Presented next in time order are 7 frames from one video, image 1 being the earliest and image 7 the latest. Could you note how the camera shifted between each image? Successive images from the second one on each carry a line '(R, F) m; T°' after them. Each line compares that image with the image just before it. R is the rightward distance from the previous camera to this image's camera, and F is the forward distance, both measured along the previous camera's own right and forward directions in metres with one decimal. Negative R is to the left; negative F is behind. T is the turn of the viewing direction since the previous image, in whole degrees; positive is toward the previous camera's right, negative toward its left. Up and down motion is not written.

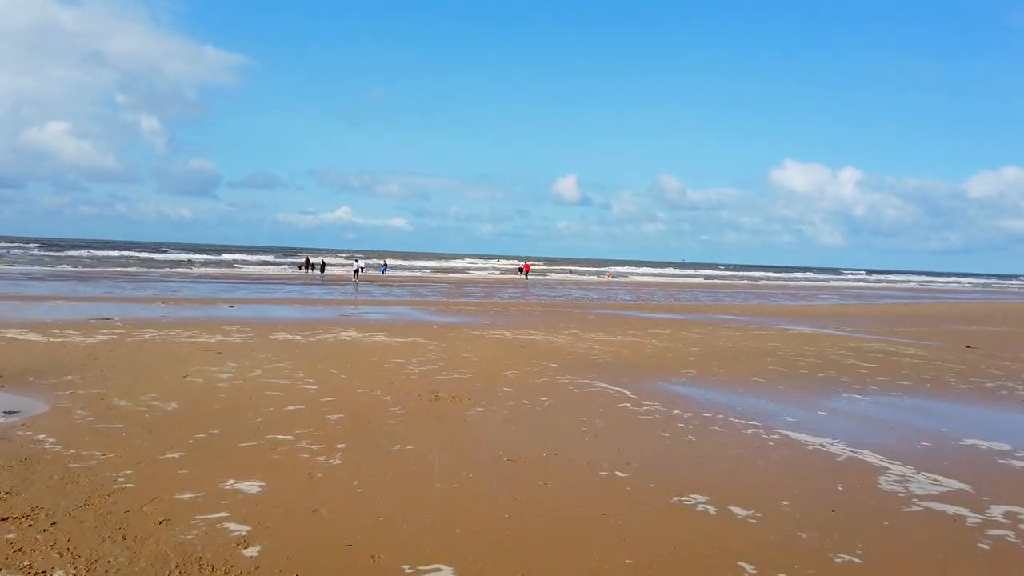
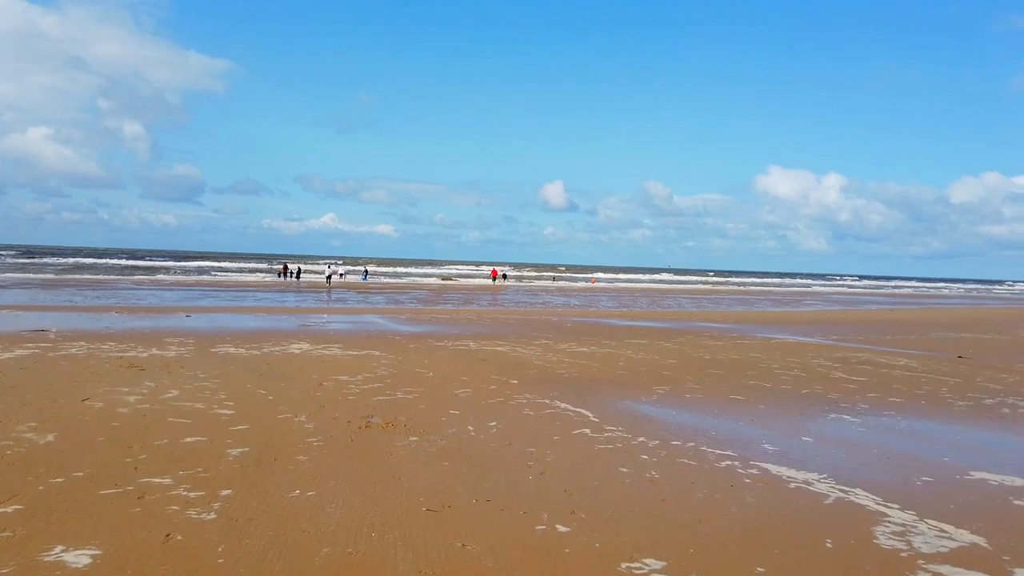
(+0.4, +1.0) m; +1°
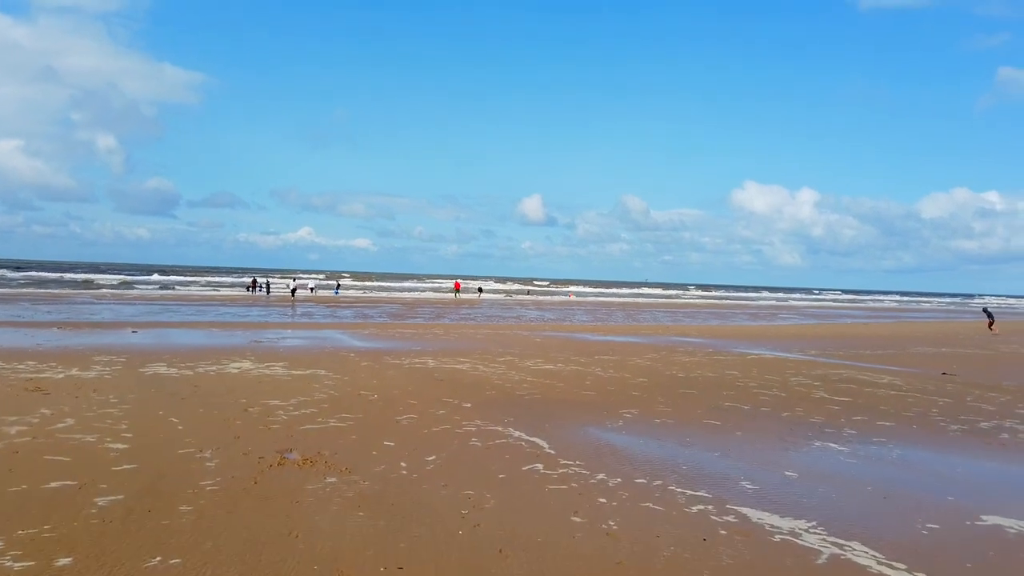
(+0.3, +1.0) m; +2°
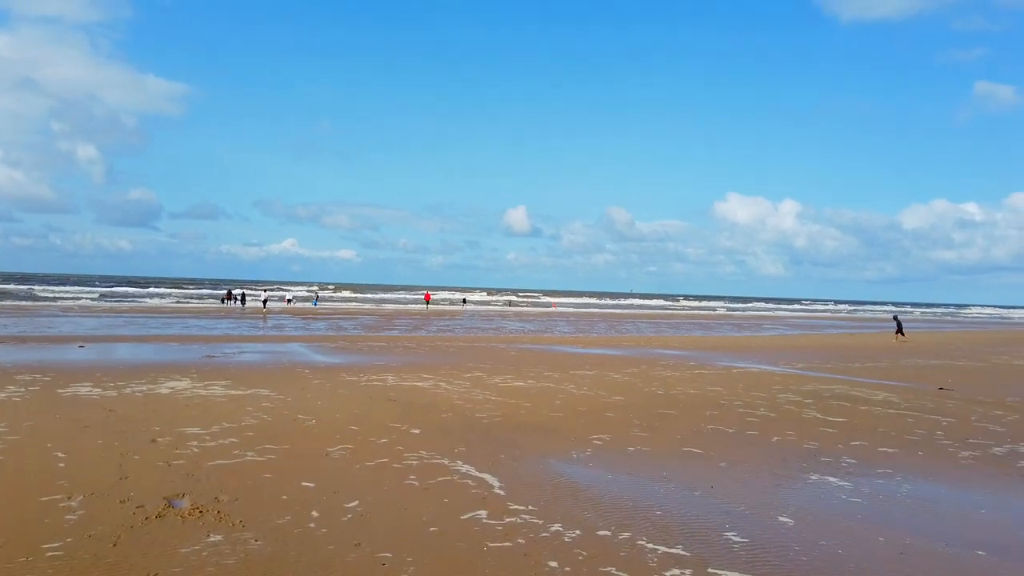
(+0.3, +1.1) m; +1°
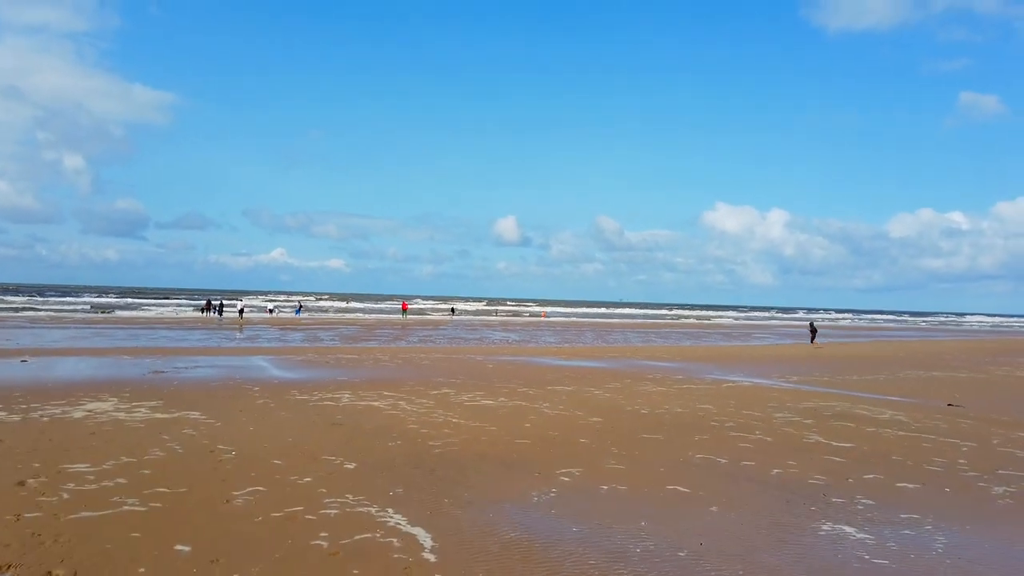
(+0.3, +1.3) m; +1°
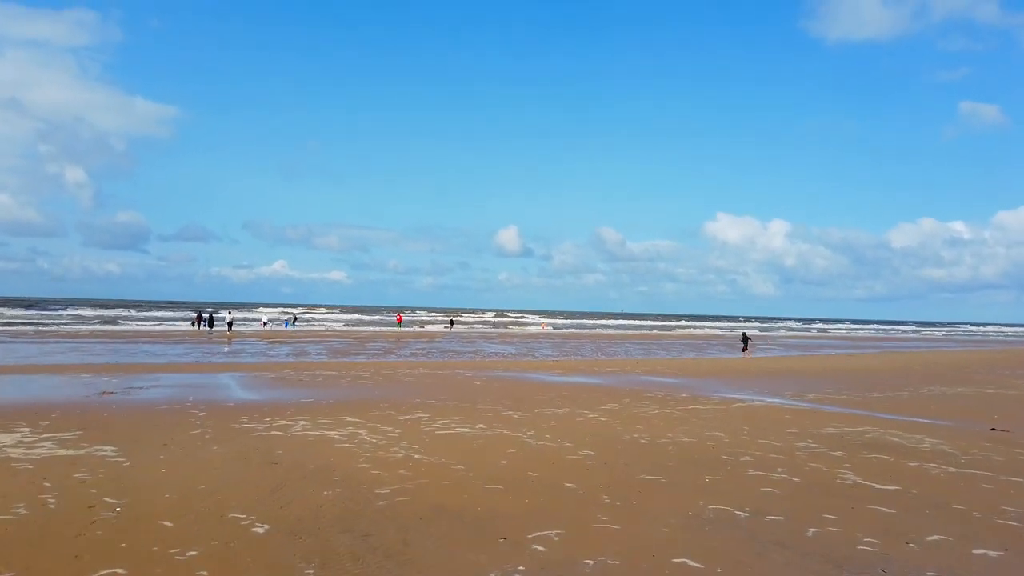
(+0.3, +1.6) m; 0°
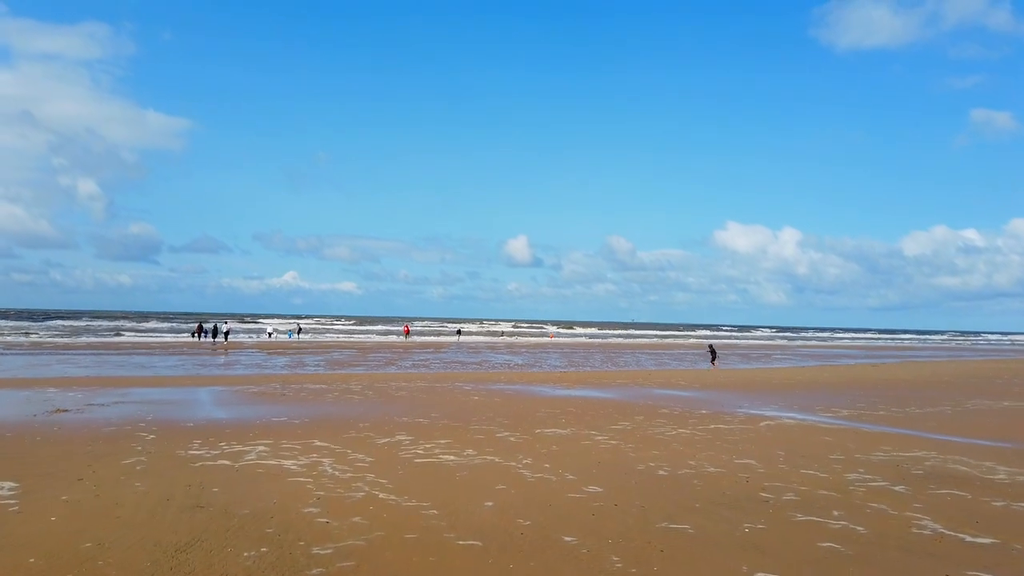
(+0.2, +1.6) m; -1°
